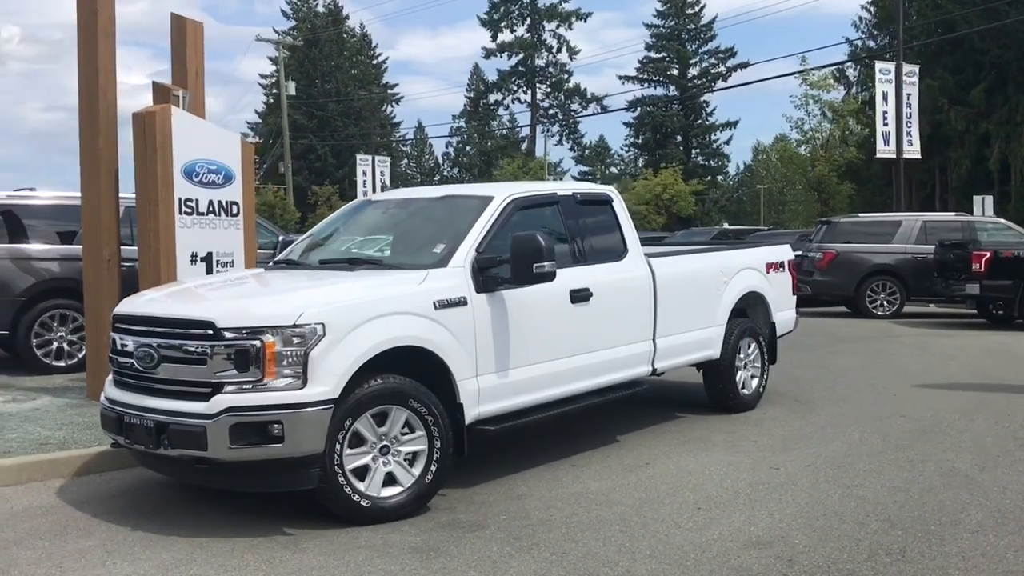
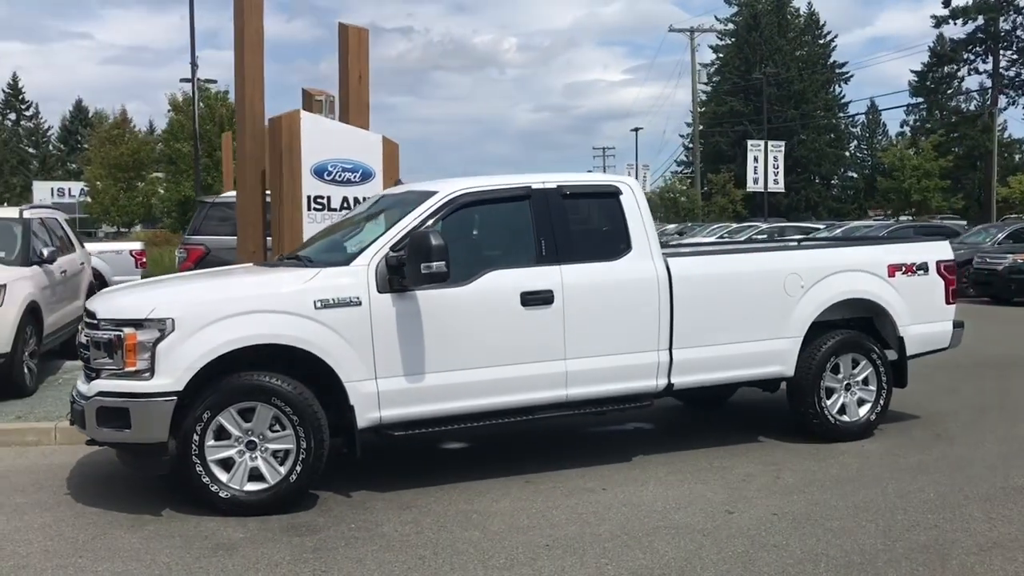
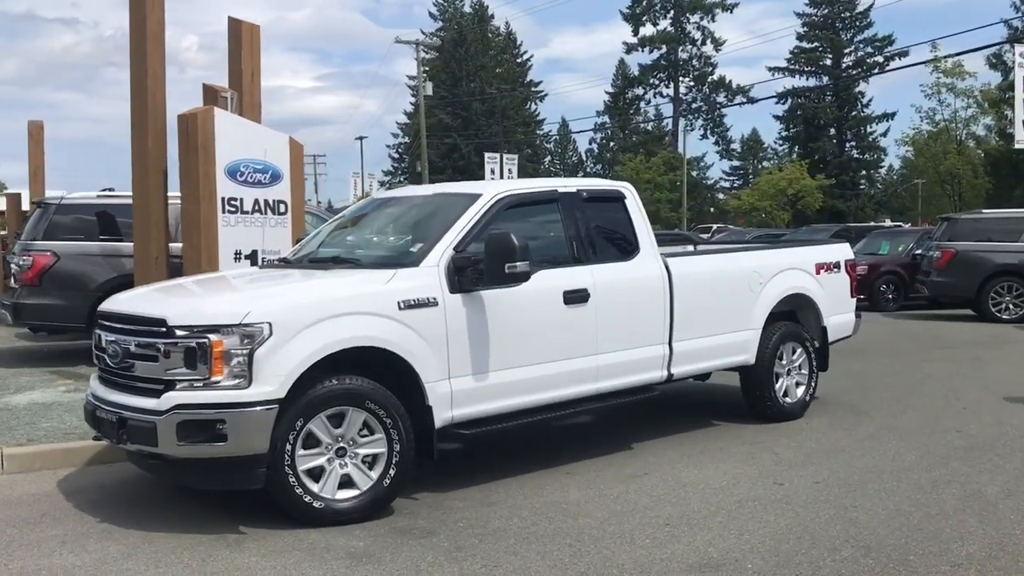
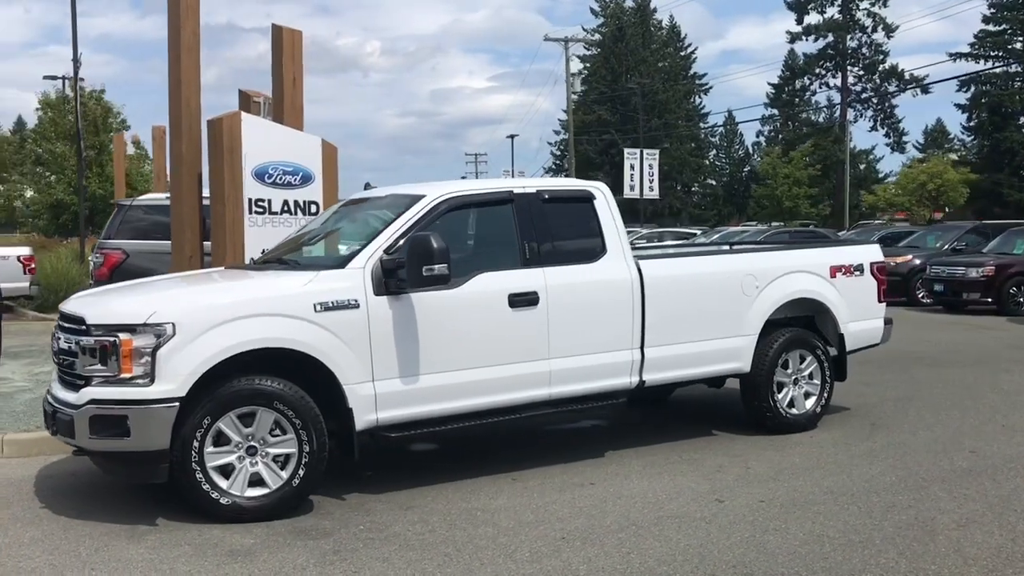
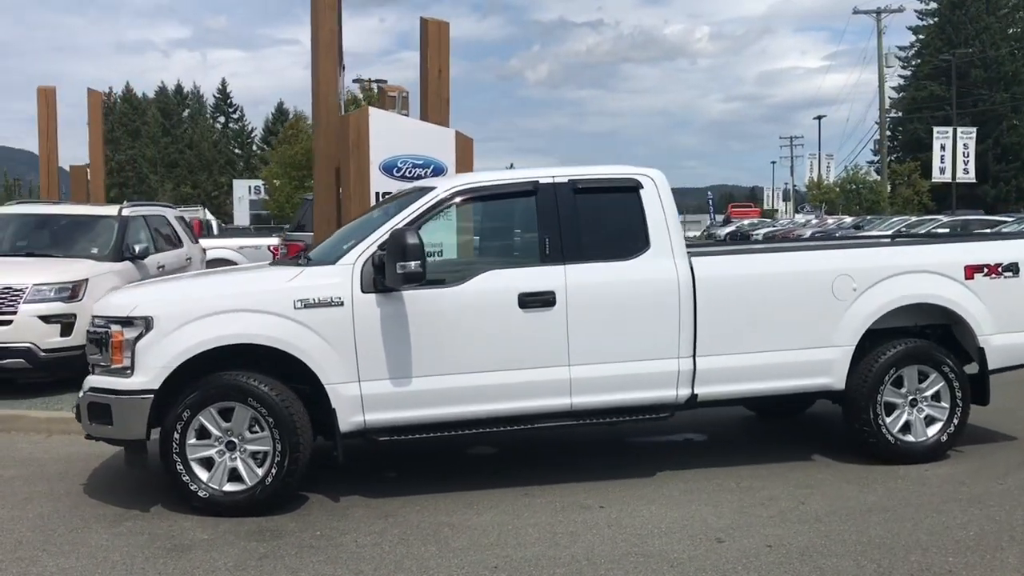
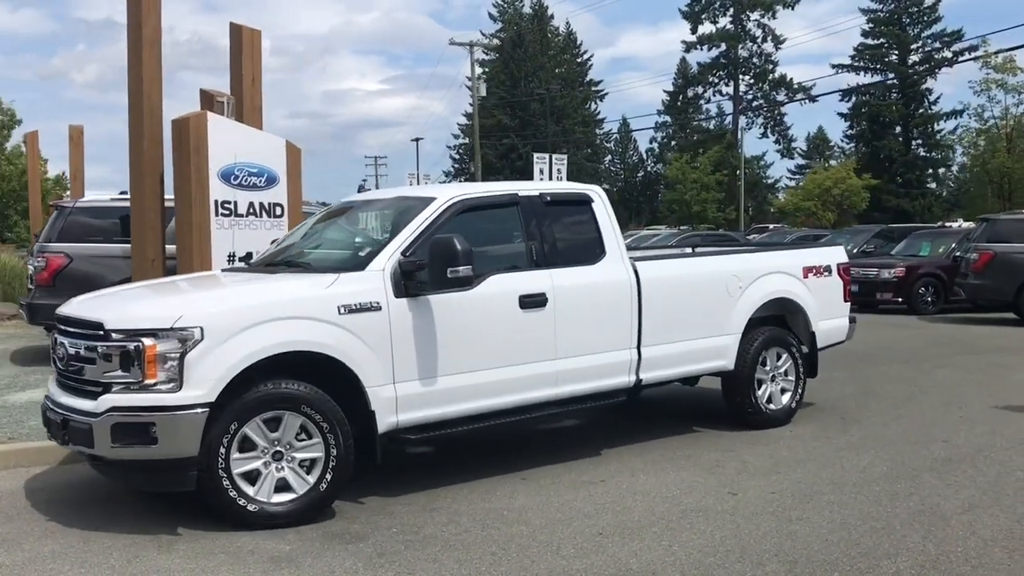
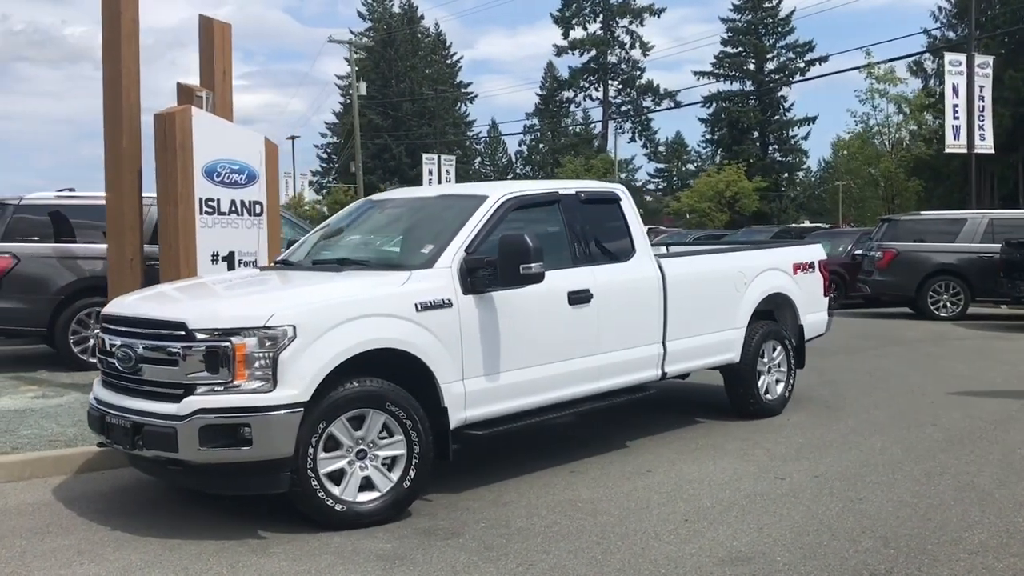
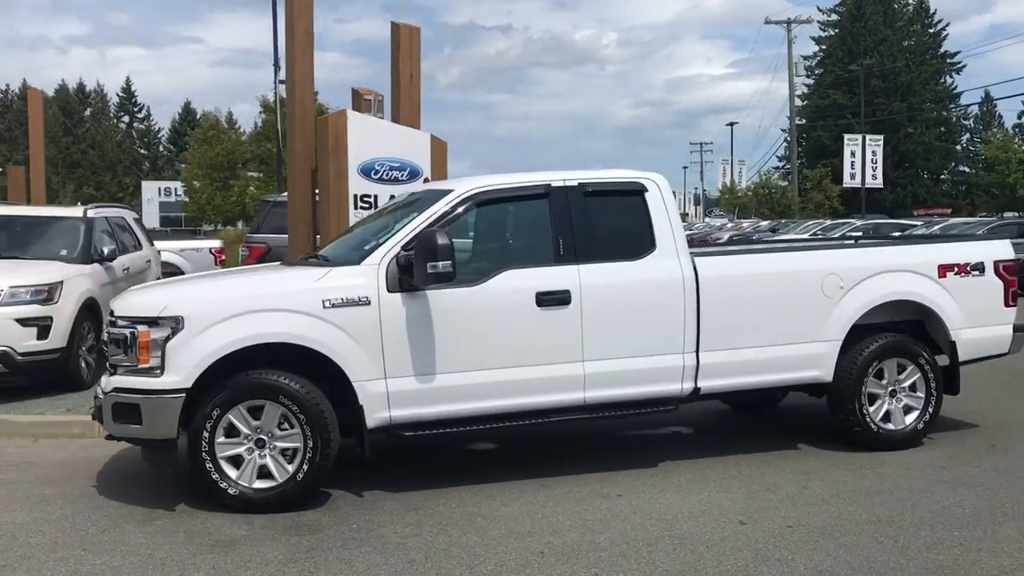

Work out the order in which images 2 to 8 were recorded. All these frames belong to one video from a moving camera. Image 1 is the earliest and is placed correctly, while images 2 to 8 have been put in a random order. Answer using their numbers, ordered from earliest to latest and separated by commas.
7, 3, 6, 4, 2, 8, 5
